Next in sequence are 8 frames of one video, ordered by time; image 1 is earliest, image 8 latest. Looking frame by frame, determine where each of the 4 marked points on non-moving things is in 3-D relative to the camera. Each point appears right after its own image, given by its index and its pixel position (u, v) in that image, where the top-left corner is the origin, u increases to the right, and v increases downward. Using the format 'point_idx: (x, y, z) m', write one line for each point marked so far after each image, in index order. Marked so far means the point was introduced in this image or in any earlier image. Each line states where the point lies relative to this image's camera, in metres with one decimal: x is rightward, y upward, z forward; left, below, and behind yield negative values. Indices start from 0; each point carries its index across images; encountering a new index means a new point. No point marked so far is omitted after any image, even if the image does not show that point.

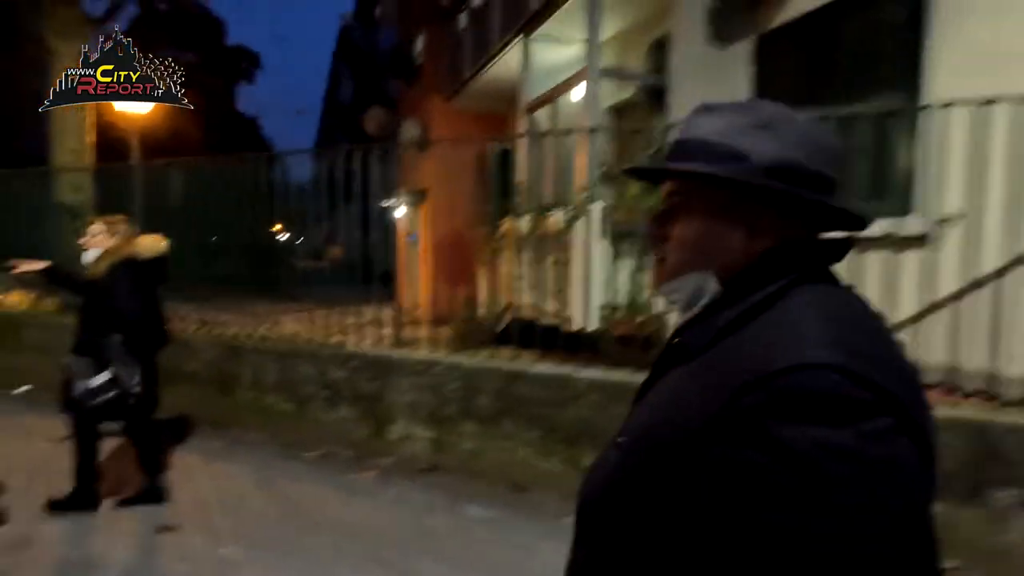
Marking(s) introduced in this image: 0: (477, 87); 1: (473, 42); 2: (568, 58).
0: (-0.7, +3.8, +10.1) m
1: (-0.7, +4.5, +9.7) m
2: (+0.9, +3.5, +8.2) m
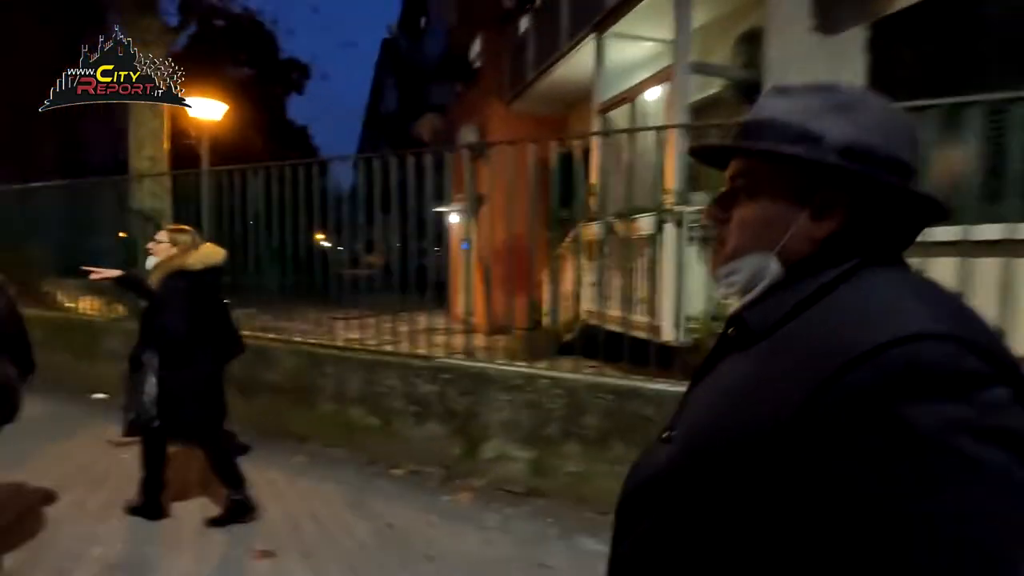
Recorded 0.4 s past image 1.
0: (+0.5, +3.7, +9.8) m
1: (+0.5, +4.3, +9.5) m
2: (+1.9, +3.4, +7.8) m
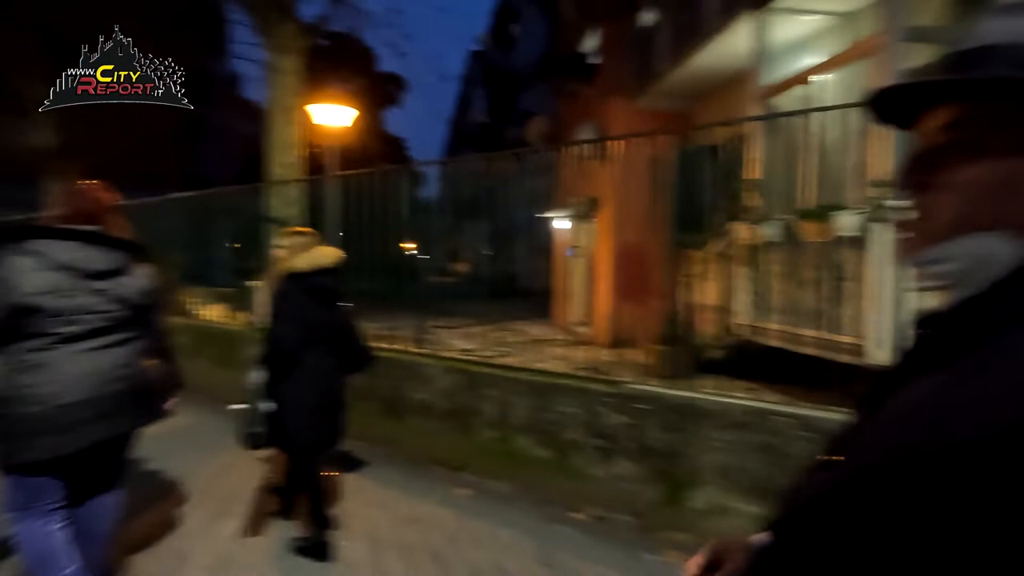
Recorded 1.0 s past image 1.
0: (+2.7, +3.5, +9.0) m
1: (+2.6, +4.2, +8.7) m
2: (+3.8, +3.3, +6.8) m
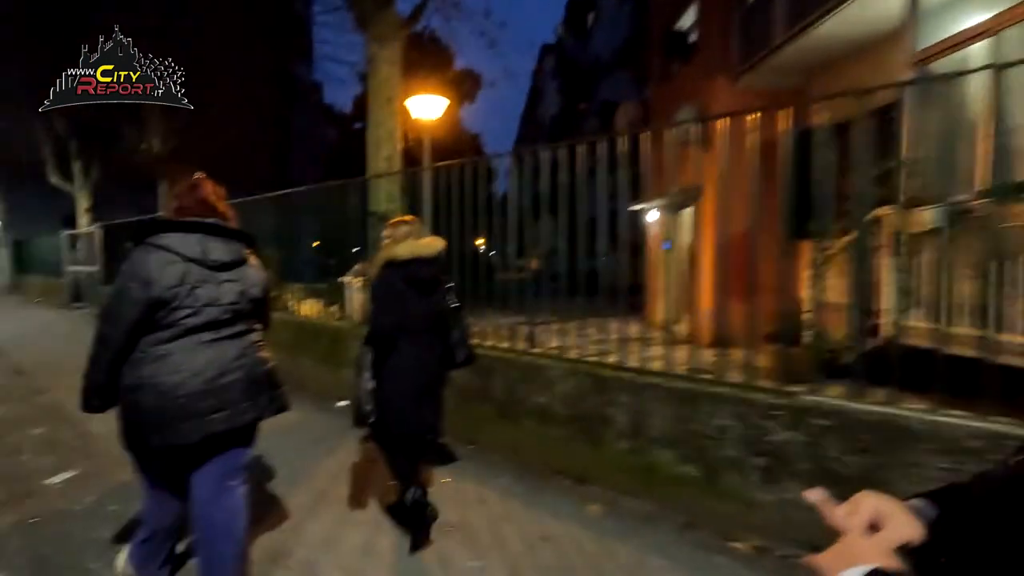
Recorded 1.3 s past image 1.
0: (+4.2, +3.6, +8.2) m
1: (+4.1, +4.2, +7.8) m
2: (+5.0, +3.3, +5.8) m
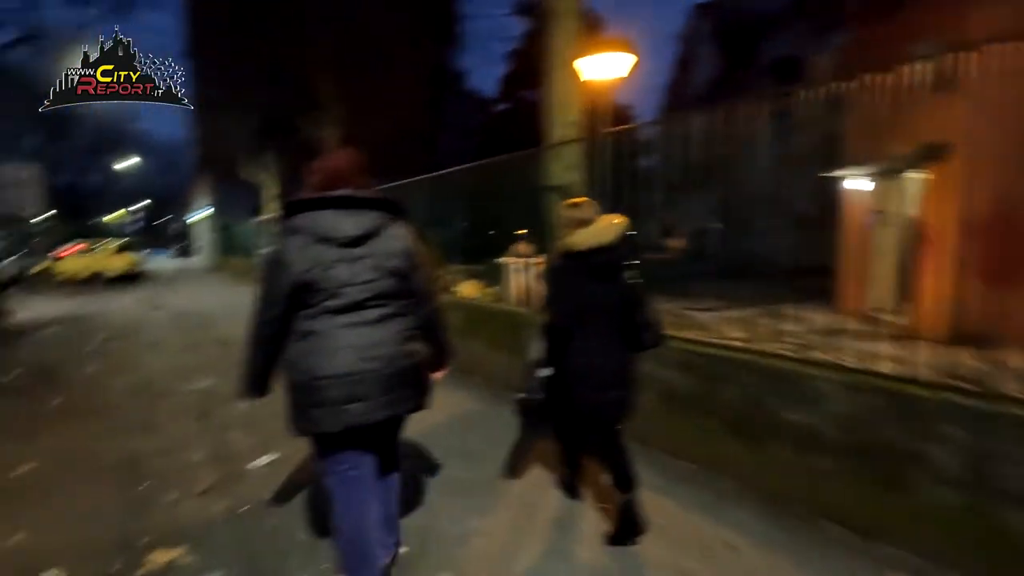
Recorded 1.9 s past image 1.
0: (+6.6, +3.7, +5.9) m
1: (+6.4, +4.4, +5.6) m
2: (+6.8, +3.4, +3.4) m
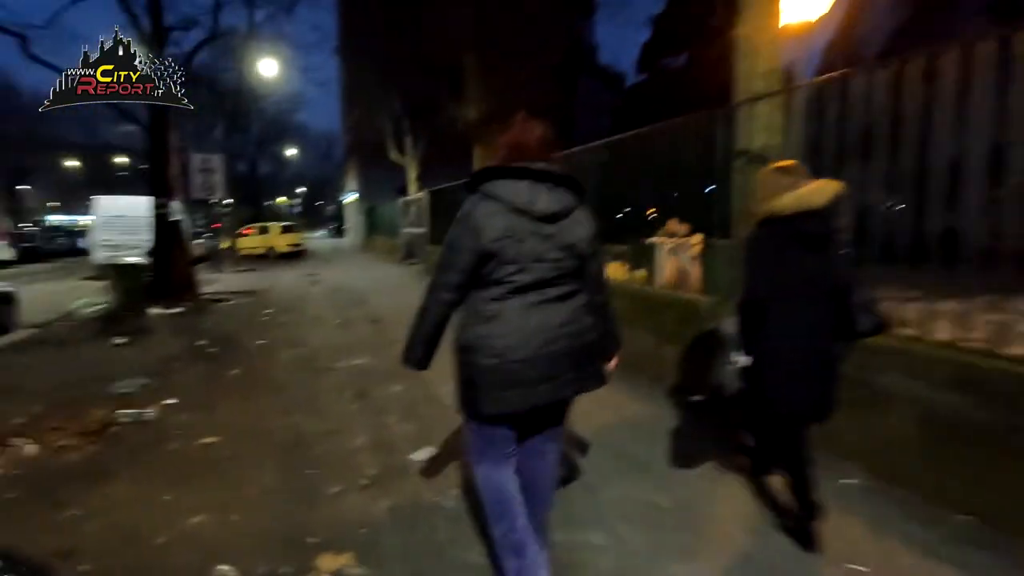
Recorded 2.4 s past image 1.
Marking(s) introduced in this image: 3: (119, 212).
0: (+8.1, +3.7, +3.4) m
1: (+7.9, +4.4, +3.2) m
2: (+7.8, +3.3, +1.0) m
3: (-13.4, +2.6, +18.2) m
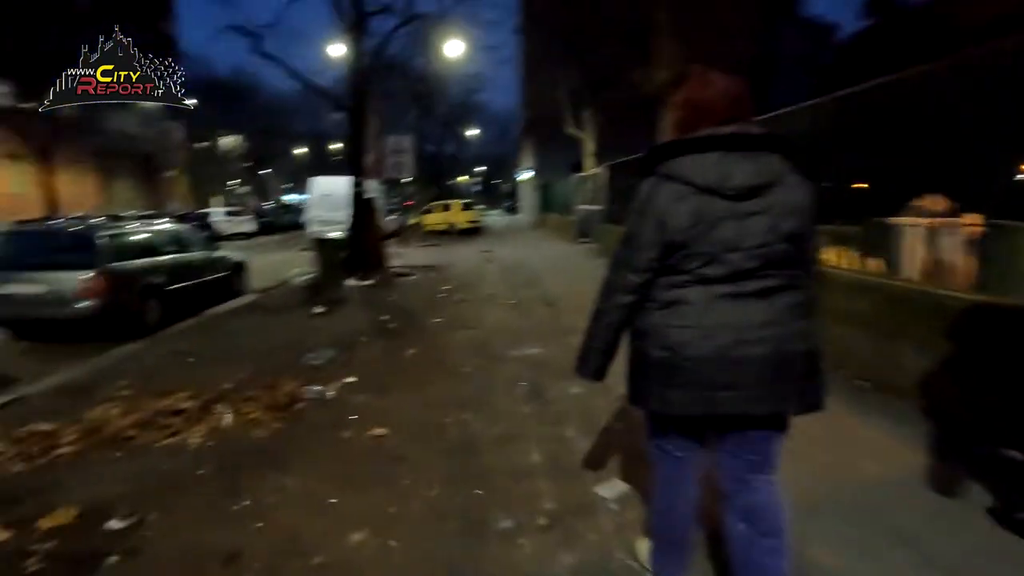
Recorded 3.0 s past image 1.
0: (+9.0, +3.3, -0.3) m
1: (+8.6, +4.0, -0.5) m
2: (+7.9, +2.9, -2.4) m
3: (-7.0, +3.7, +20.4) m
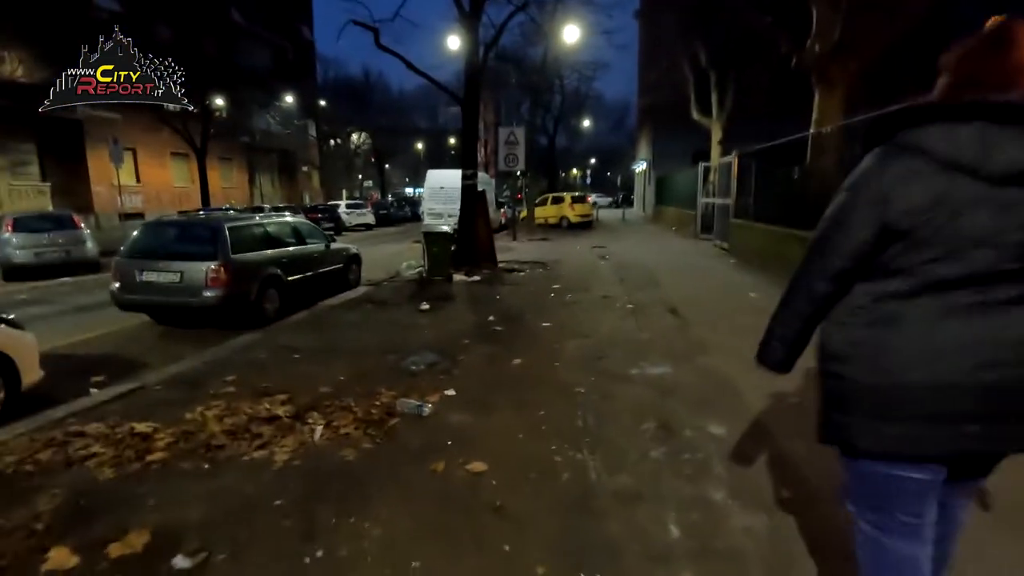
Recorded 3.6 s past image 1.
0: (+8.8, +2.9, -2.9) m
1: (+8.5, +3.6, -3.0) m
2: (+7.3, +2.4, -4.8) m
3: (-2.7, +4.0, +20.5) m
